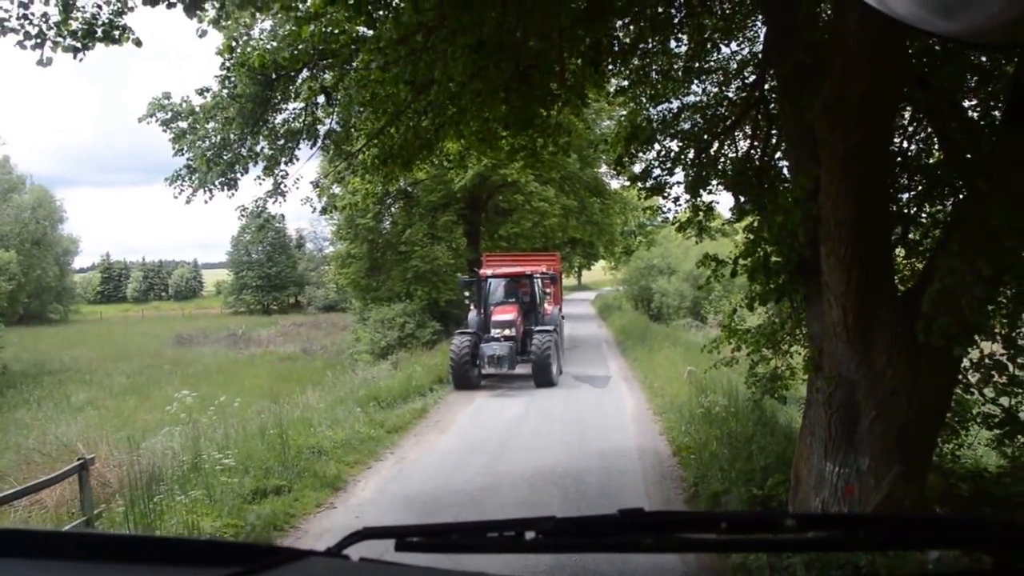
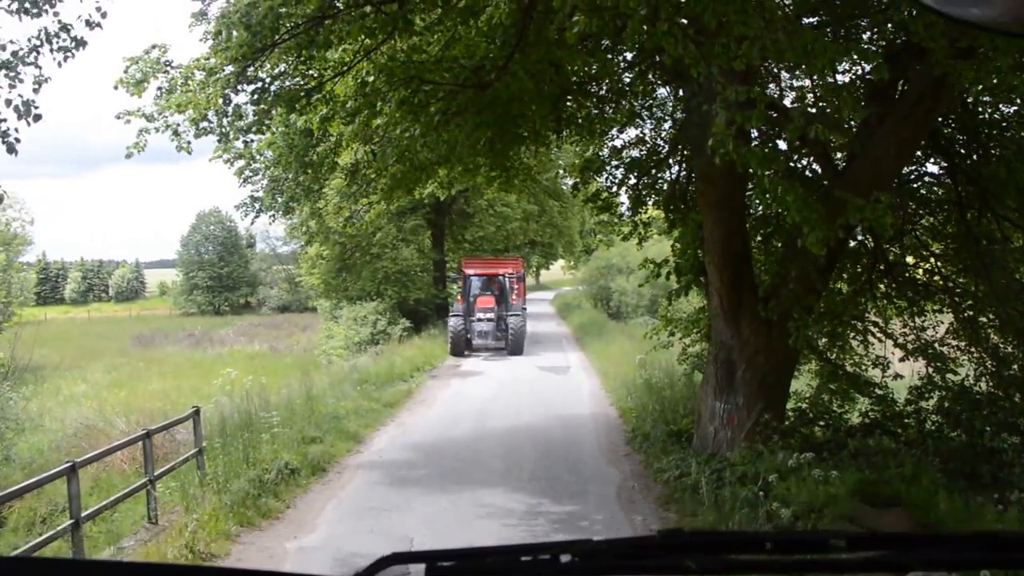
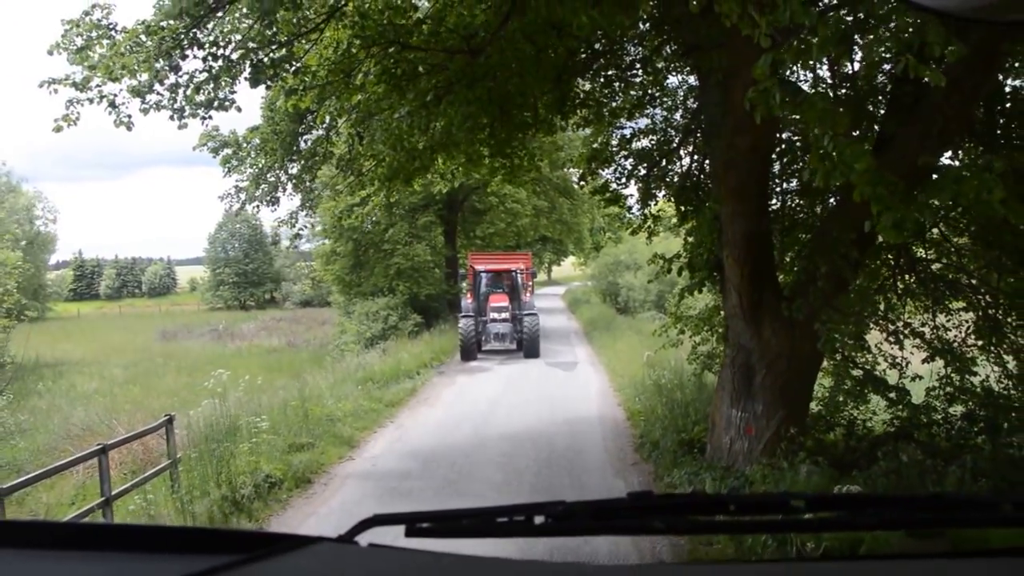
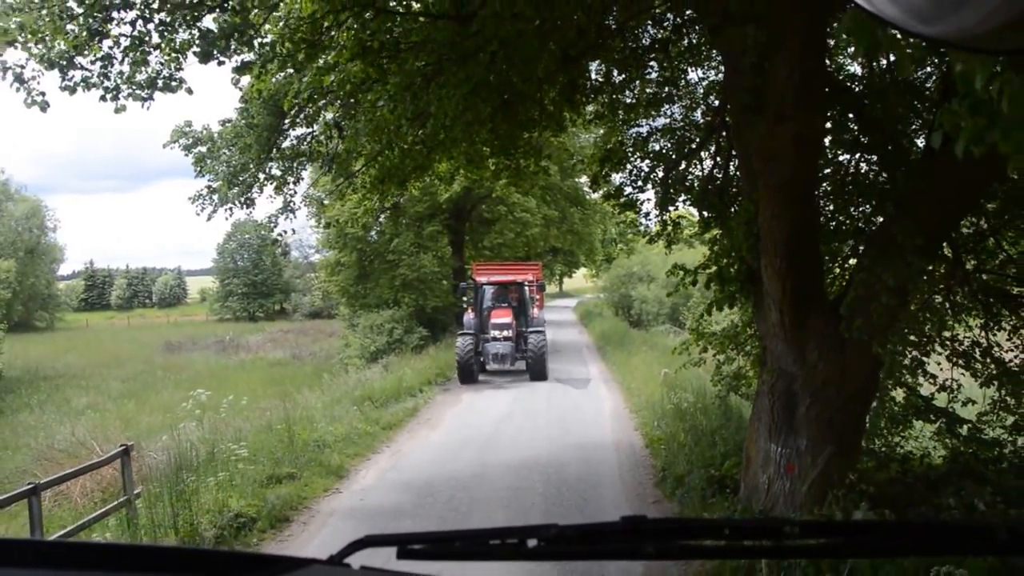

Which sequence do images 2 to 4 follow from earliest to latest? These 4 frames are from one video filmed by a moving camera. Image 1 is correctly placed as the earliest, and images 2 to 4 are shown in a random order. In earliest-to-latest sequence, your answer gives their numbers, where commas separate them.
4, 3, 2
